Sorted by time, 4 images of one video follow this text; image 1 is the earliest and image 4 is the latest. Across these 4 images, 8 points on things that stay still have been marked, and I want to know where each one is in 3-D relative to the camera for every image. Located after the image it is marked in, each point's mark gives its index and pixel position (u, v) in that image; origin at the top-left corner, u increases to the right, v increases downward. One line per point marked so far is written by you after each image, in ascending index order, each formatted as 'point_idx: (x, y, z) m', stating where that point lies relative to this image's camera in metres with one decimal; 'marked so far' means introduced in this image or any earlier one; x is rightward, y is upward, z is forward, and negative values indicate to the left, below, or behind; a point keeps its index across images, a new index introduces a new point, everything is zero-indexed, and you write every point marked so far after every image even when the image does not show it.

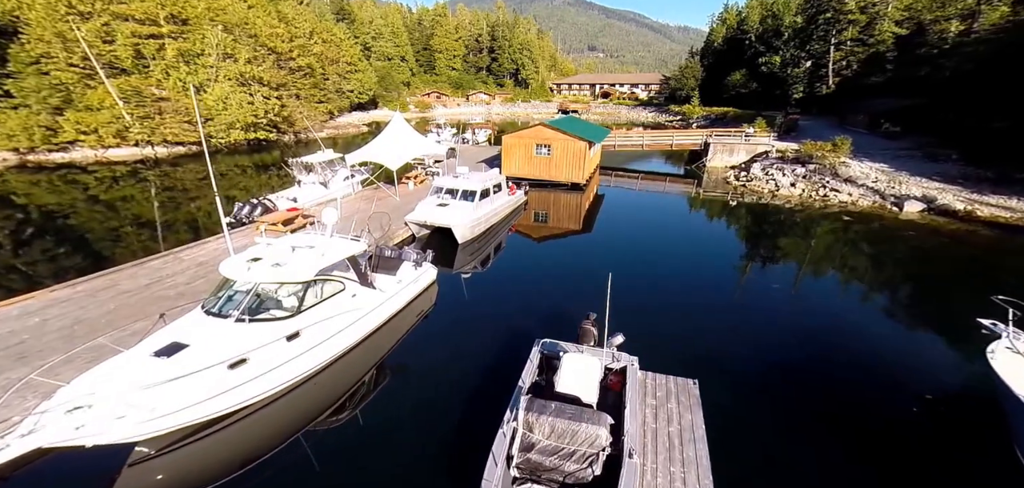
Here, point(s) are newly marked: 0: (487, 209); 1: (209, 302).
0: (-1.0, +1.4, +17.0) m
1: (-6.6, -1.3, +8.6) m
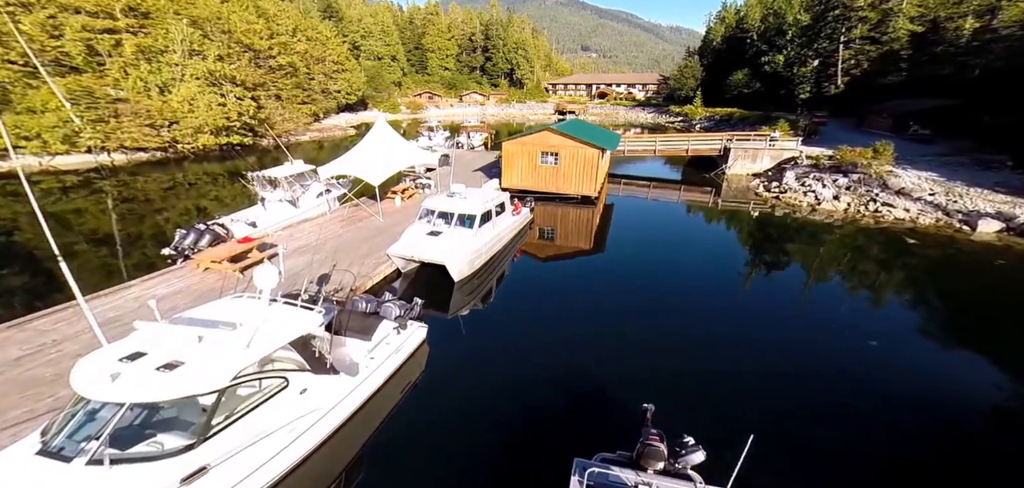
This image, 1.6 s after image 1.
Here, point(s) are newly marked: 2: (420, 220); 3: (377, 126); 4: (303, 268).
0: (-0.8, +0.2, +13.9) m
1: (-6.2, -2.5, +5.4) m
2: (-3.3, +0.5, +13.9) m
3: (-6.8, +5.9, +19.9) m
4: (-6.8, -0.9, +12.7) m
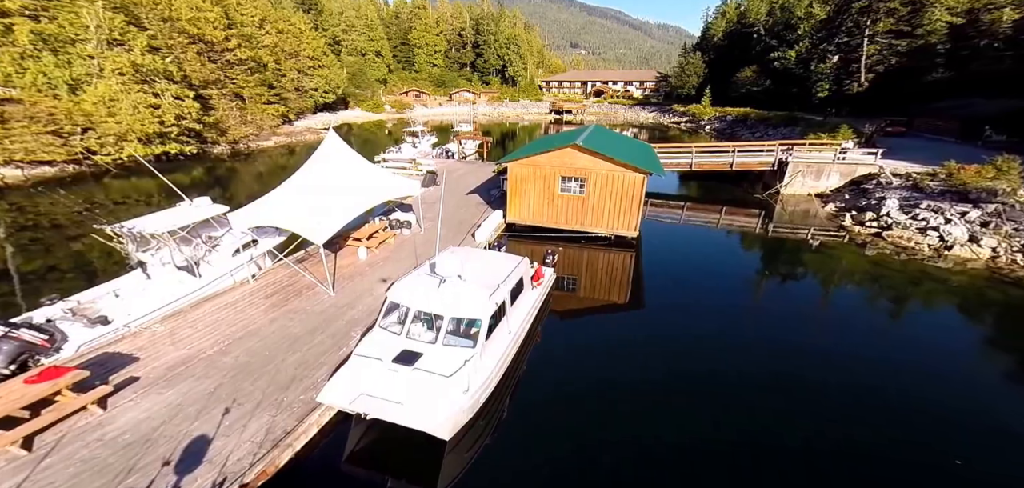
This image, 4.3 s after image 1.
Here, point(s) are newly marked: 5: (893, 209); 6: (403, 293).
0: (-0.2, -2.0, +8.4) m
1: (-5.4, -4.8, -0.3) m
2: (-2.7, -1.8, +8.3) m
3: (-6.4, +3.6, +14.1) m
4: (-6.2, -3.2, +6.9) m
5: (+16.3, +1.5, +17.1) m
6: (-2.3, -1.0, +8.3) m
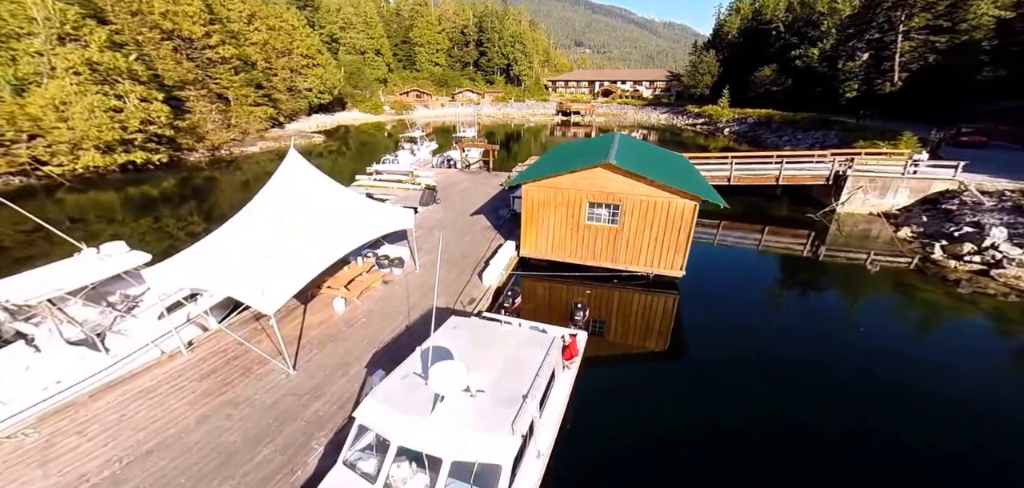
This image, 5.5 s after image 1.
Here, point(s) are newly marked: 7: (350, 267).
0: (+0.2, -3.3, +5.4) m
1: (-5.1, -6.1, -3.2) m
2: (-2.3, -3.0, +5.3) m
3: (-5.9, +2.4, +11.2) m
4: (-5.8, -4.4, +4.0) m
5: (+16.8, +0.2, +14.0) m
6: (-1.8, -2.3, +5.3) m
7: (-4.7, -0.5, +11.5) m
